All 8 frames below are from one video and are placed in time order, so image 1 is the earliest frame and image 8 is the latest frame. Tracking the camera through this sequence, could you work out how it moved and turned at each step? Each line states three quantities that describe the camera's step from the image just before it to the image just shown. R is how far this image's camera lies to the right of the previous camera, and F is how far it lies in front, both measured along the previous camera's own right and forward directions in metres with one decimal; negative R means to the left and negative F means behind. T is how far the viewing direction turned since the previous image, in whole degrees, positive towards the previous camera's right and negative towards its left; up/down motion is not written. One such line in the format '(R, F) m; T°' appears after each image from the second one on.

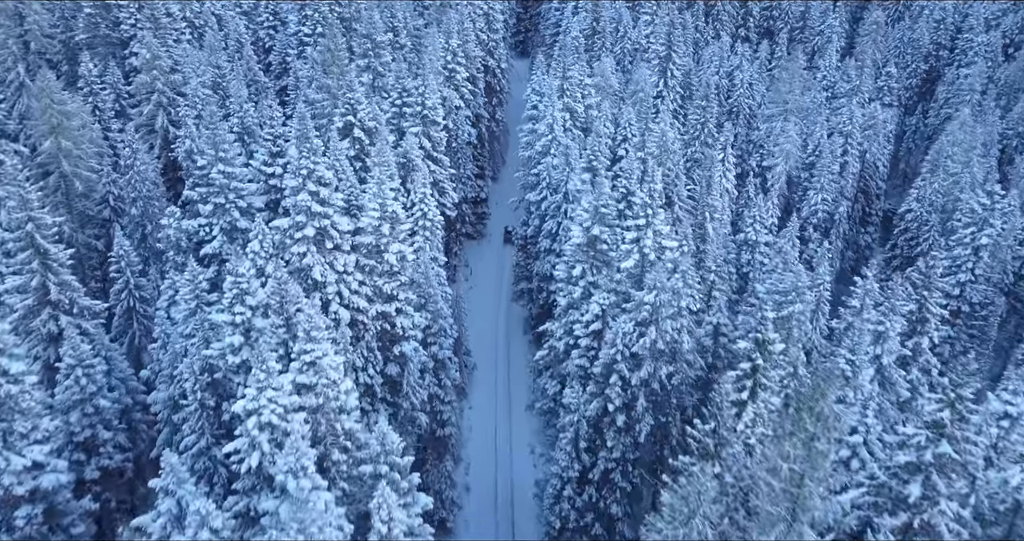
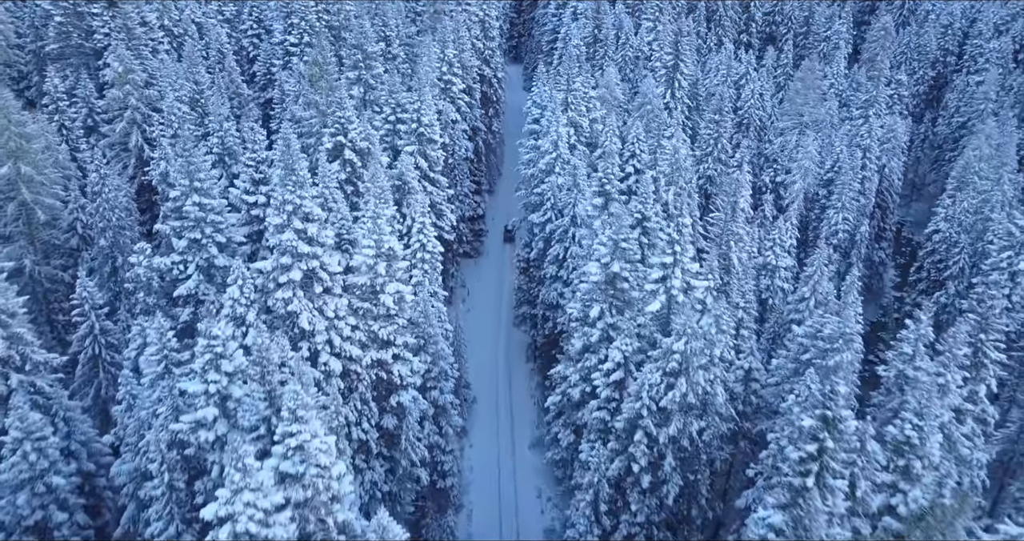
(-0.7, +2.8) m; +1°
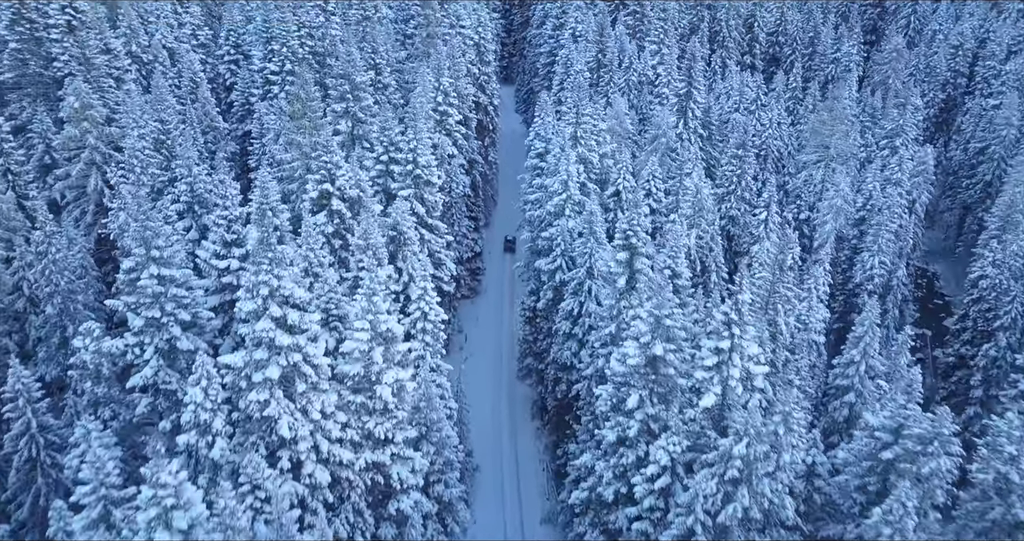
(-1.0, +4.0) m; +1°
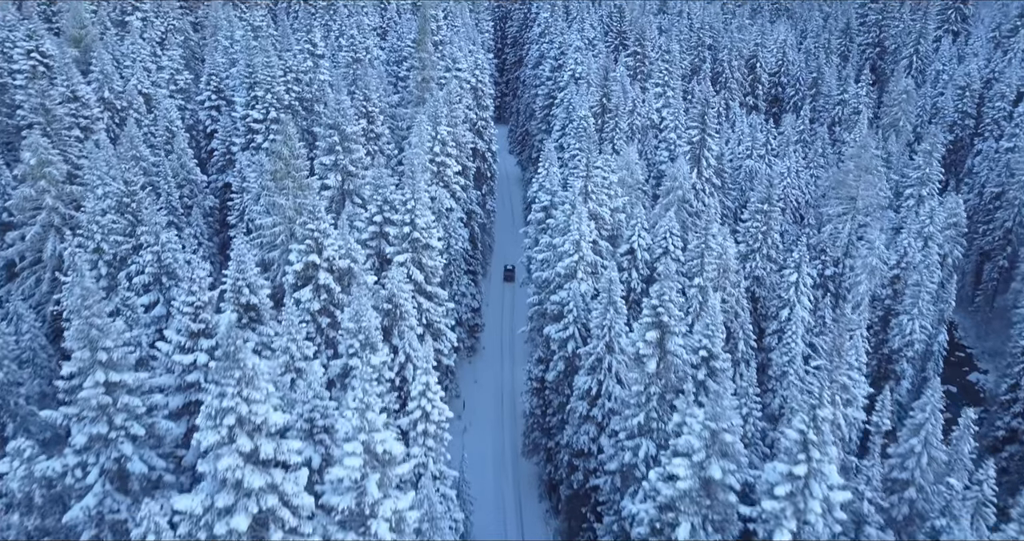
(-0.8, +3.5) m; +1°
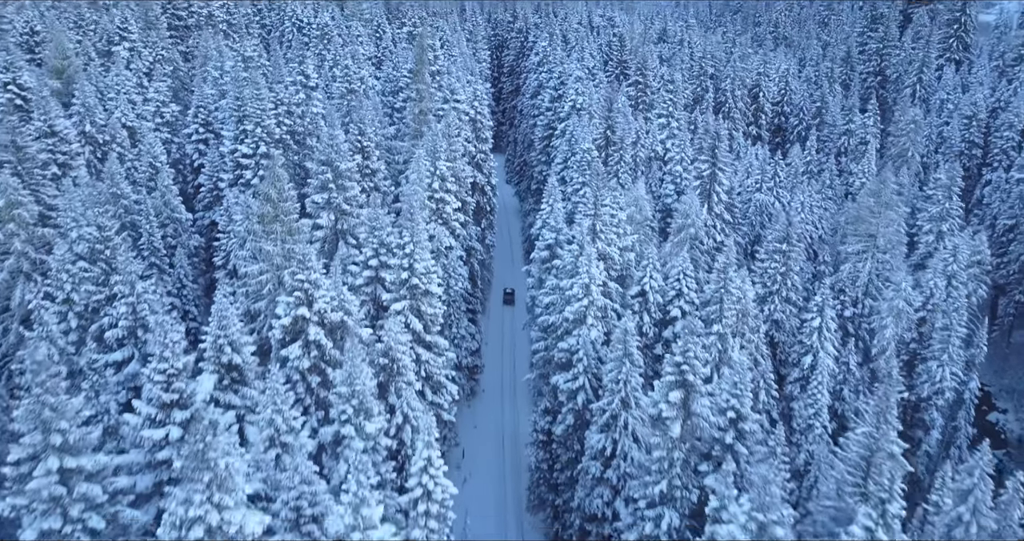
(-0.5, +2.1) m; 0°
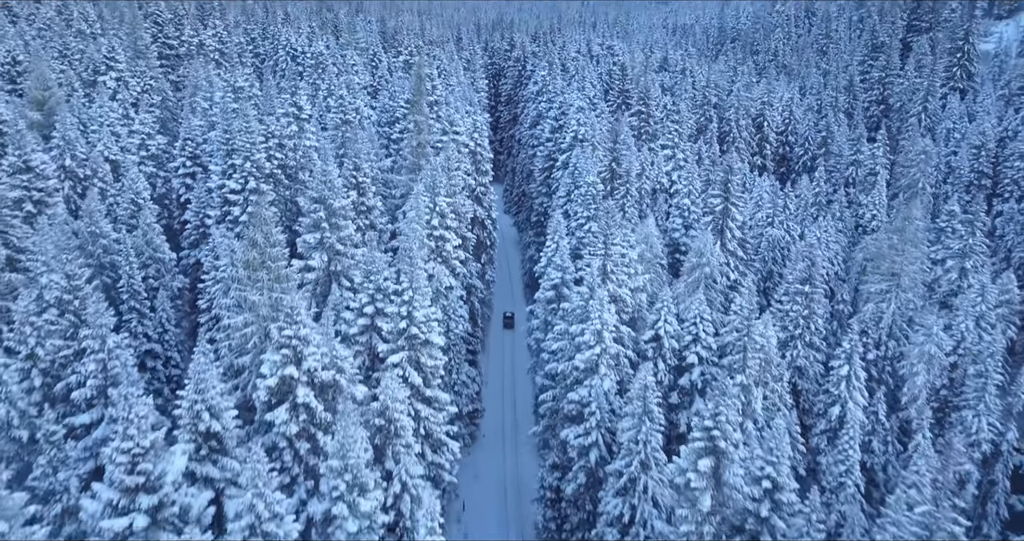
(-0.4, +2.1) m; 0°
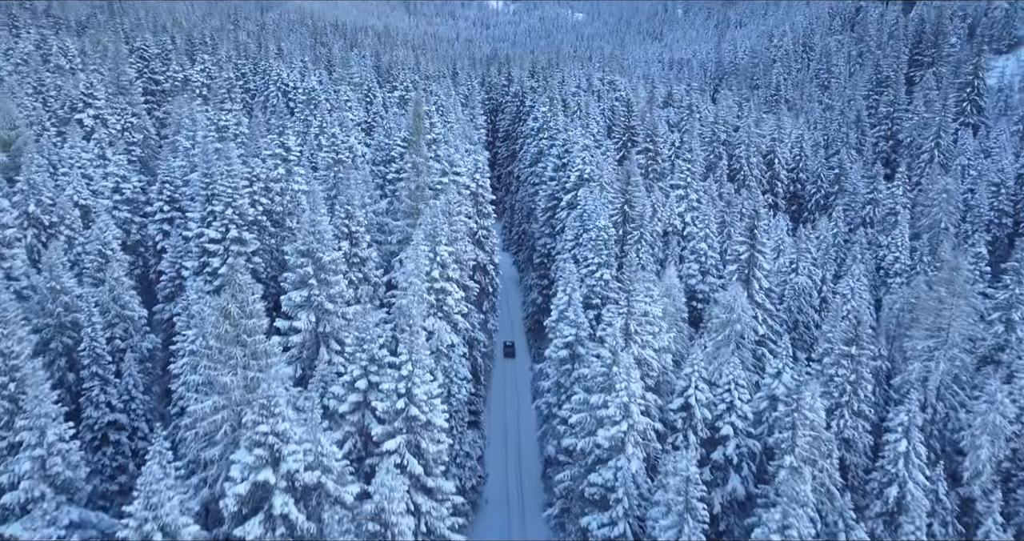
(-0.7, +3.4) m; +1°
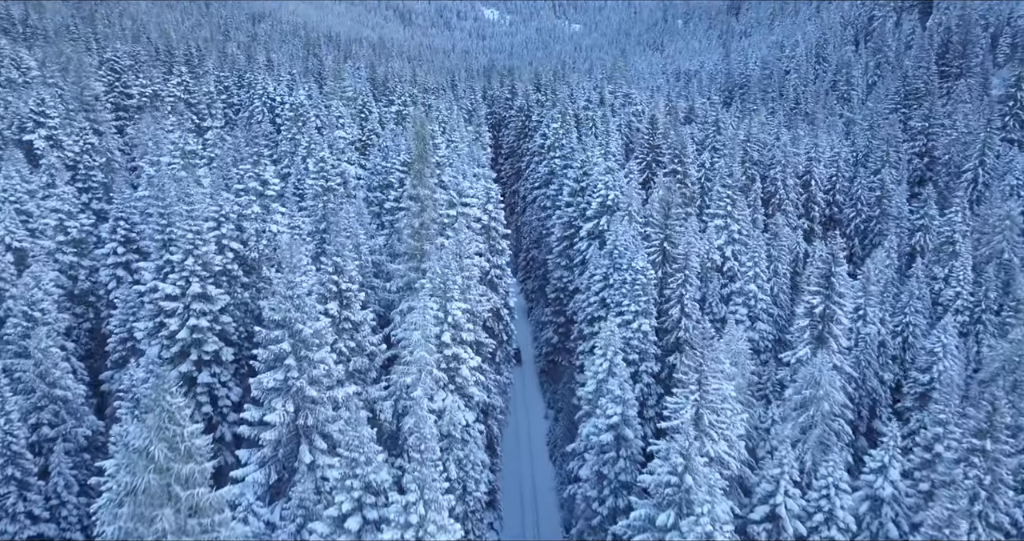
(-1.2, +6.3) m; 0°
